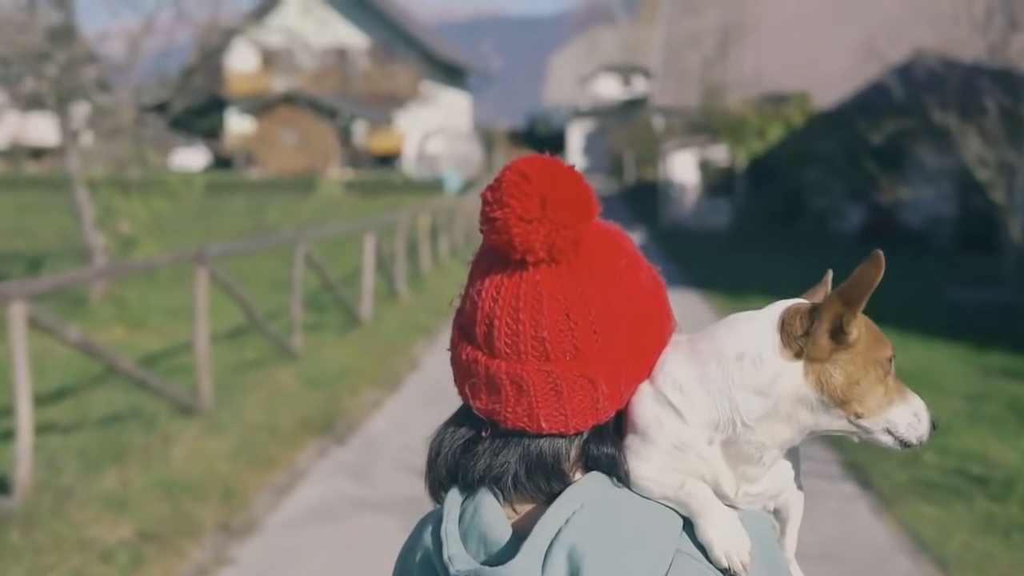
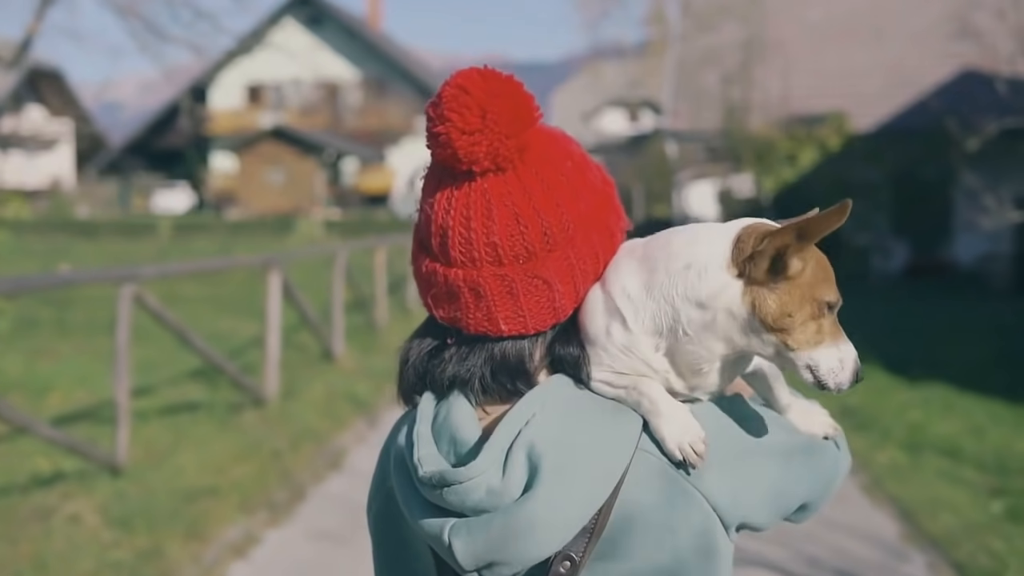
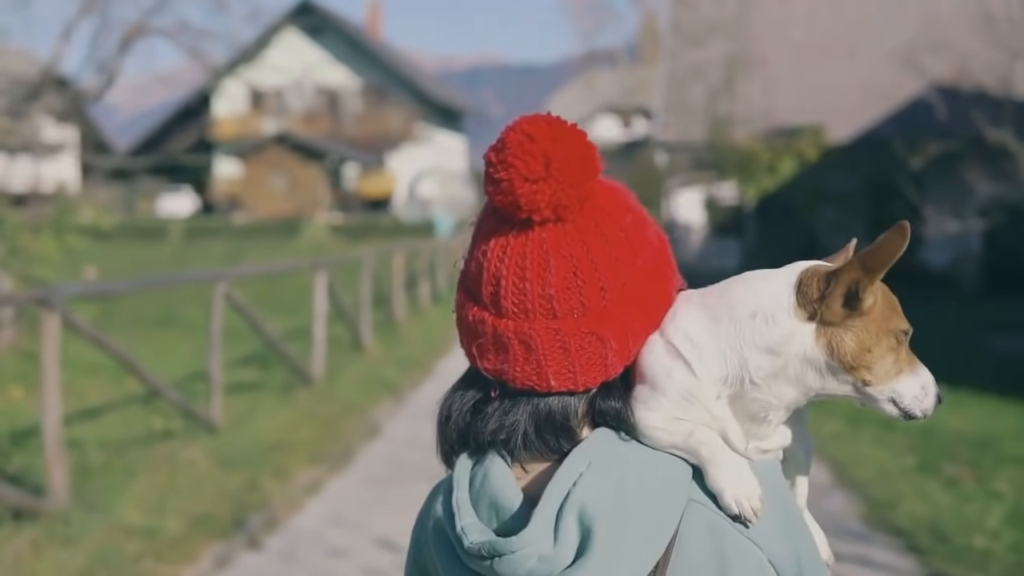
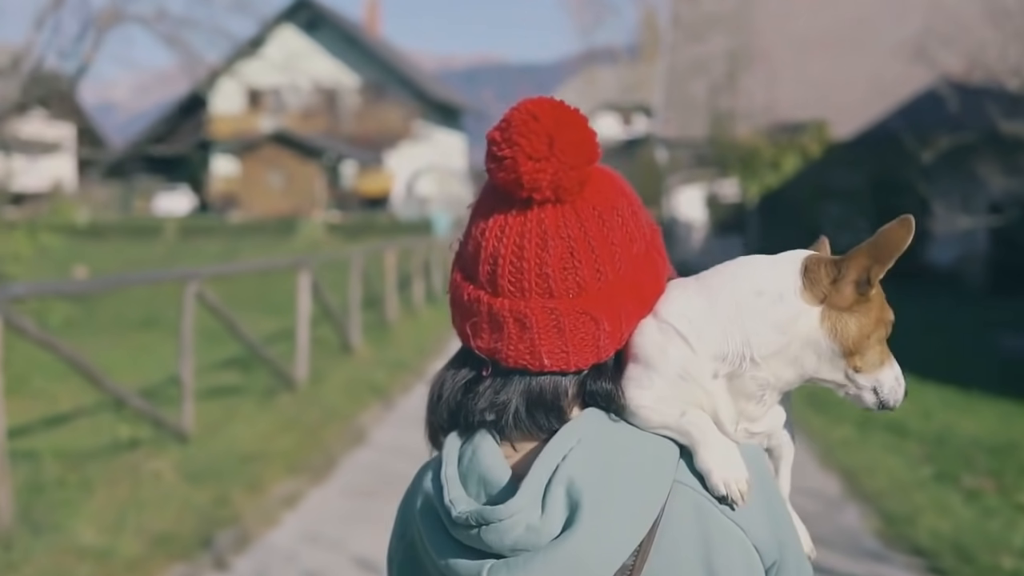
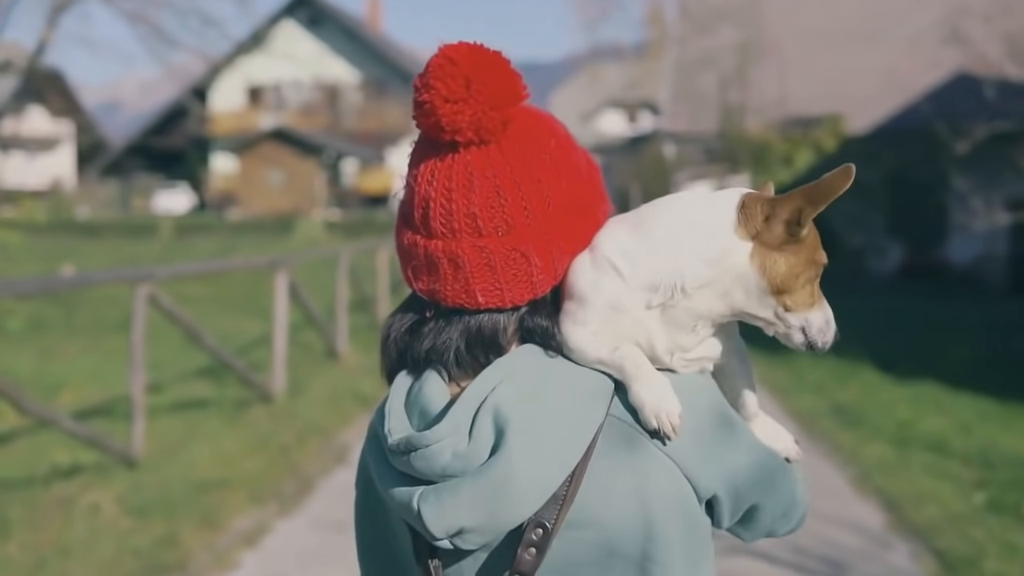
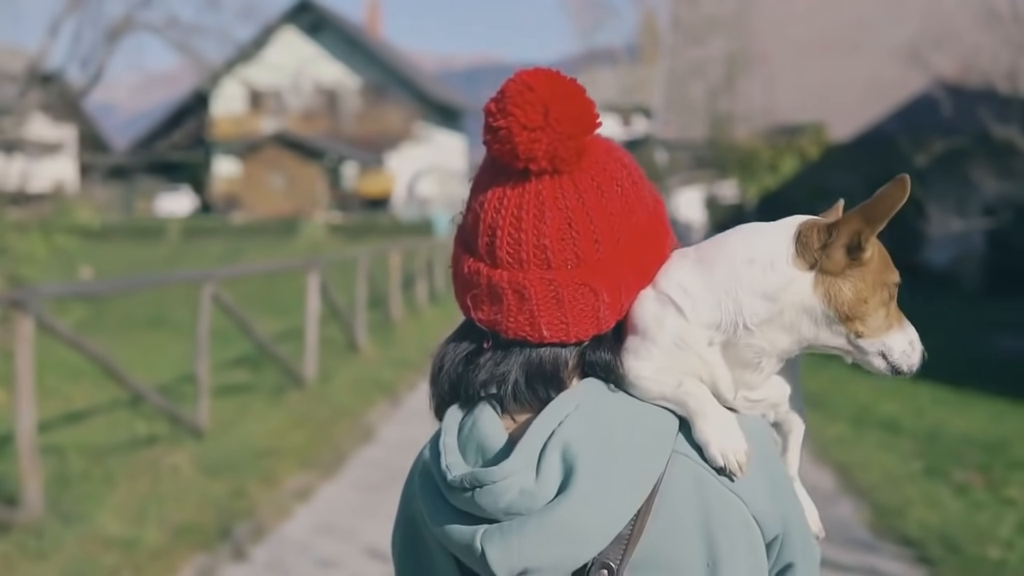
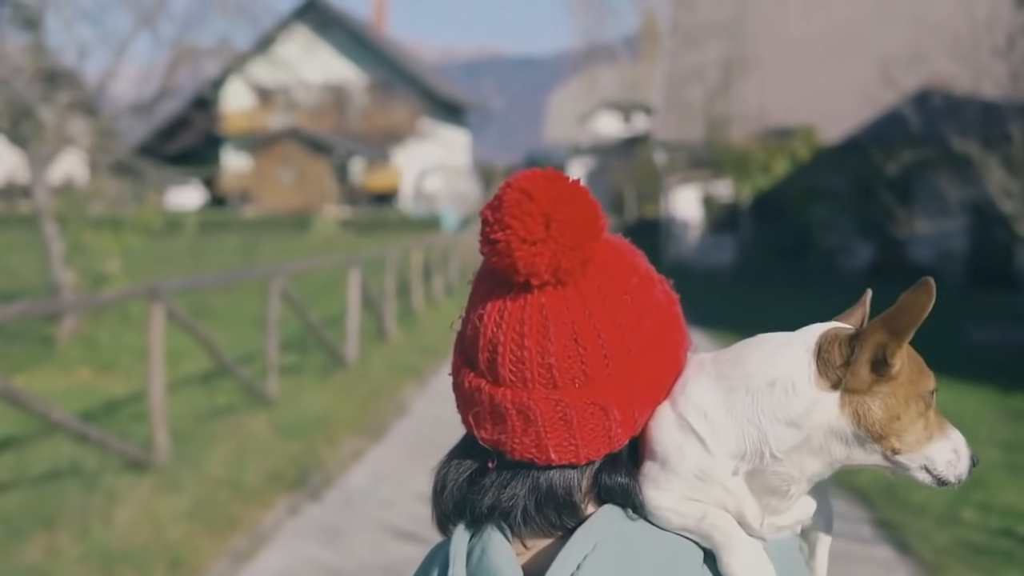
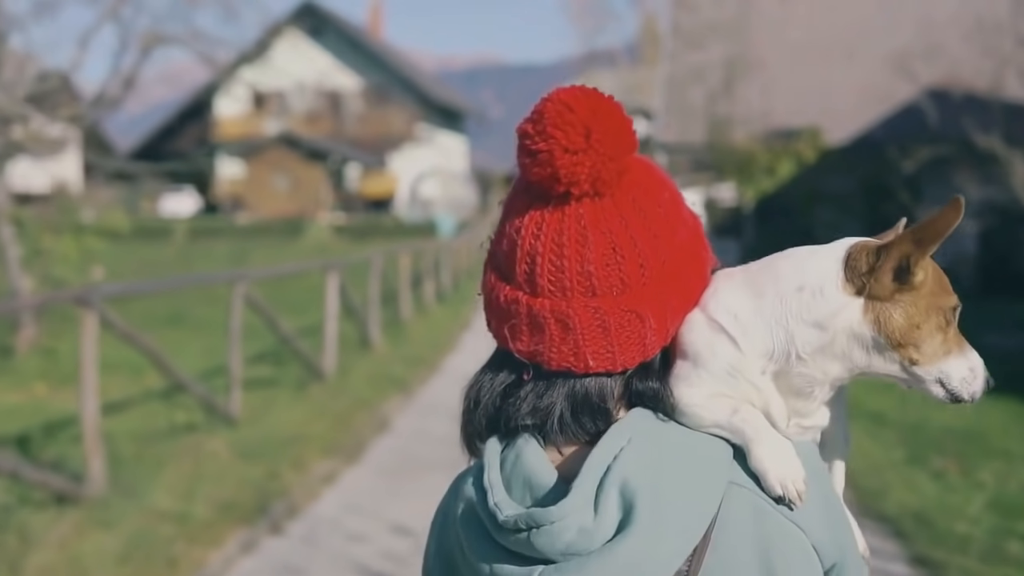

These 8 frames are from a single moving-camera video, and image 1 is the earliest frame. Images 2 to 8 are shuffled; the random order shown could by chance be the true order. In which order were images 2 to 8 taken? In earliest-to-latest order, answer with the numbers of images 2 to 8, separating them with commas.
7, 8, 3, 6, 4, 5, 2
